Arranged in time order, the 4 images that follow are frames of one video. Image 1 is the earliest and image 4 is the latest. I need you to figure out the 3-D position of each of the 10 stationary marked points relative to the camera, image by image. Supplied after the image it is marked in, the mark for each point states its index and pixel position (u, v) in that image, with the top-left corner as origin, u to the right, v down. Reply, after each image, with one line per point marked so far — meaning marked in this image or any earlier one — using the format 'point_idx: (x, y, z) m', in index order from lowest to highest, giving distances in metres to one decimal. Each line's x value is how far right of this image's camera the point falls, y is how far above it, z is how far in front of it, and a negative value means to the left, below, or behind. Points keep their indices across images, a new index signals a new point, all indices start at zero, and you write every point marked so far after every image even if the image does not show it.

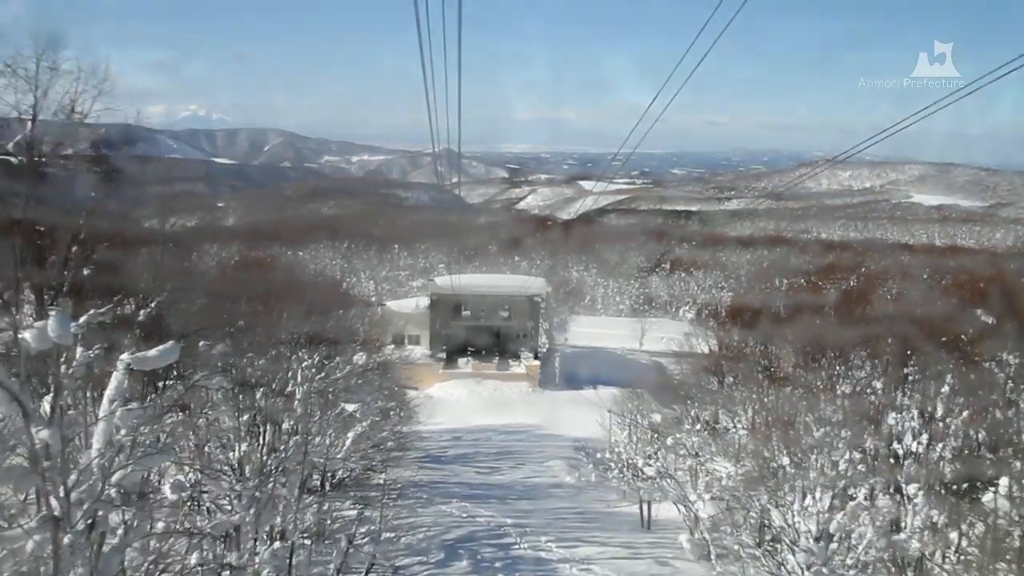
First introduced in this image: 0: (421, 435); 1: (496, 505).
0: (-1.9, -3.2, +17.4) m
1: (-0.2, -3.4, +13.3) m
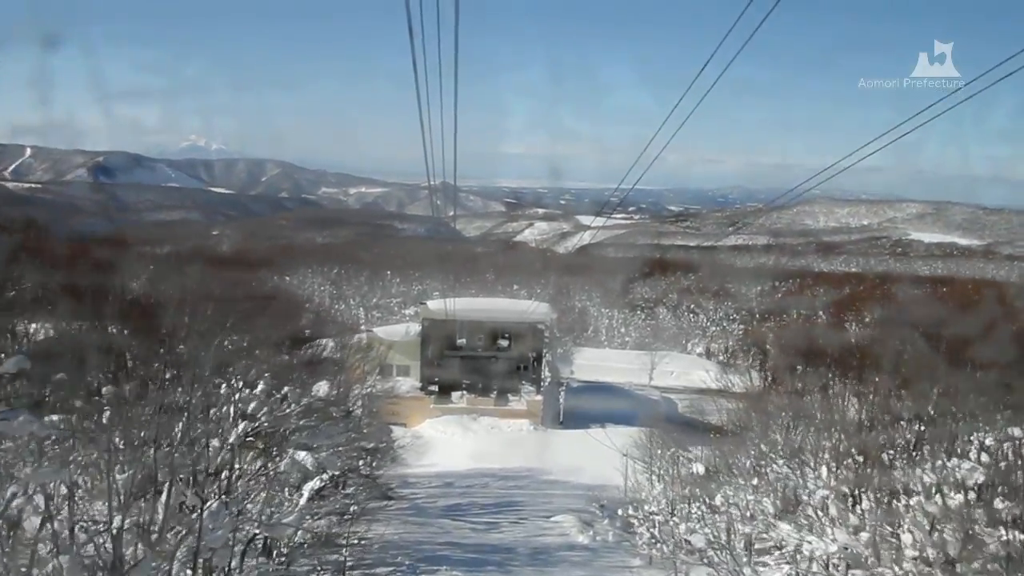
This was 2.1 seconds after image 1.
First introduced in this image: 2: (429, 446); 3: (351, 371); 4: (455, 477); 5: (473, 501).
0: (-1.9, -3.6, +15.8) m
1: (-0.3, -3.8, +11.6) m
2: (-1.7, -3.4, +18.5) m
3: (-3.4, -1.8, +18.5) m
4: (-1.1, -3.7, +16.7) m
5: (-0.7, -3.7, +14.9) m
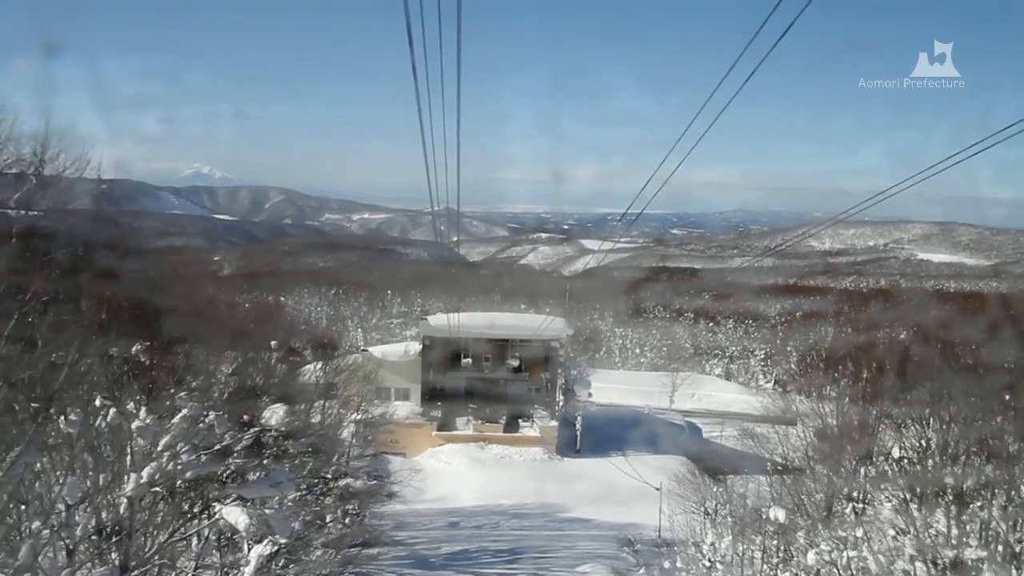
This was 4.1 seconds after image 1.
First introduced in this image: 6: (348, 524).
0: (-1.7, -3.9, +14.4) m
1: (-0.1, -3.9, +10.2) m
2: (-1.5, -3.7, +17.1) m
3: (-3.3, -2.2, +17.1) m
4: (-0.9, -4.0, +15.3) m
5: (-0.5, -4.0, +13.5) m
6: (-2.3, -3.3, +11.8) m
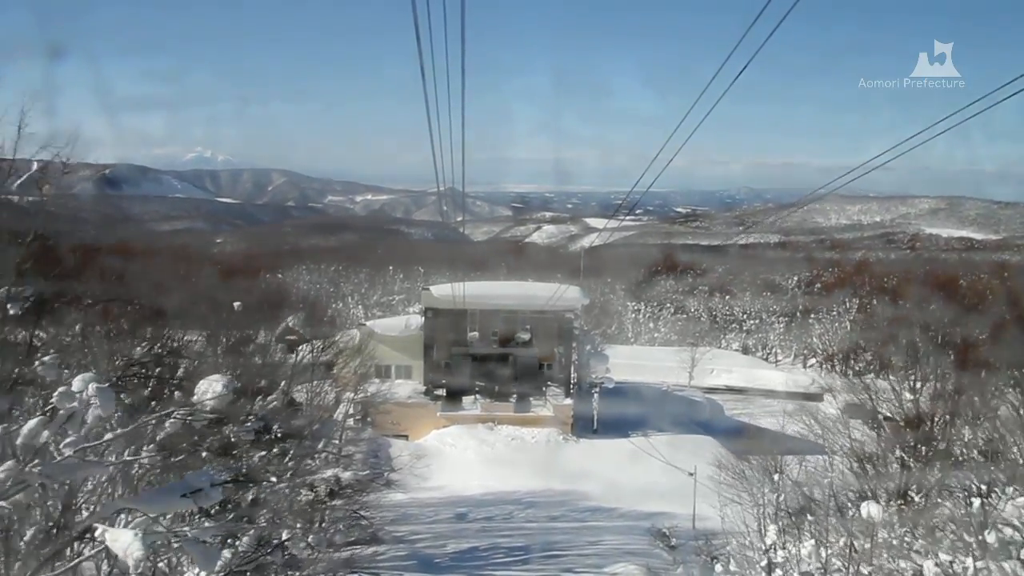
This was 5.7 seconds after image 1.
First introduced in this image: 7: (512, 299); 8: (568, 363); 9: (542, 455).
0: (-1.6, -3.4, +13.4) m
1: (+0.1, -3.5, +9.3) m
2: (-1.4, -3.2, +16.2) m
3: (-3.1, -1.7, +16.2) m
4: (-0.7, -3.5, +14.3) m
5: (-0.3, -3.5, +12.5) m
6: (-2.1, -2.9, +10.9) m
7: (0.0, -0.4, +18.8) m
8: (+1.2, -1.7, +19.1) m
9: (+0.3, -3.1, +16.4) m
